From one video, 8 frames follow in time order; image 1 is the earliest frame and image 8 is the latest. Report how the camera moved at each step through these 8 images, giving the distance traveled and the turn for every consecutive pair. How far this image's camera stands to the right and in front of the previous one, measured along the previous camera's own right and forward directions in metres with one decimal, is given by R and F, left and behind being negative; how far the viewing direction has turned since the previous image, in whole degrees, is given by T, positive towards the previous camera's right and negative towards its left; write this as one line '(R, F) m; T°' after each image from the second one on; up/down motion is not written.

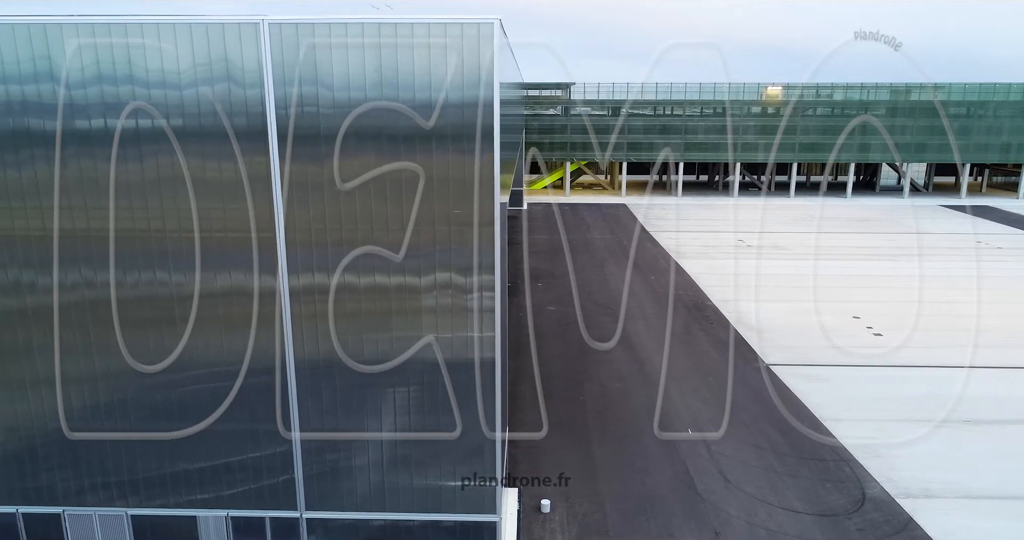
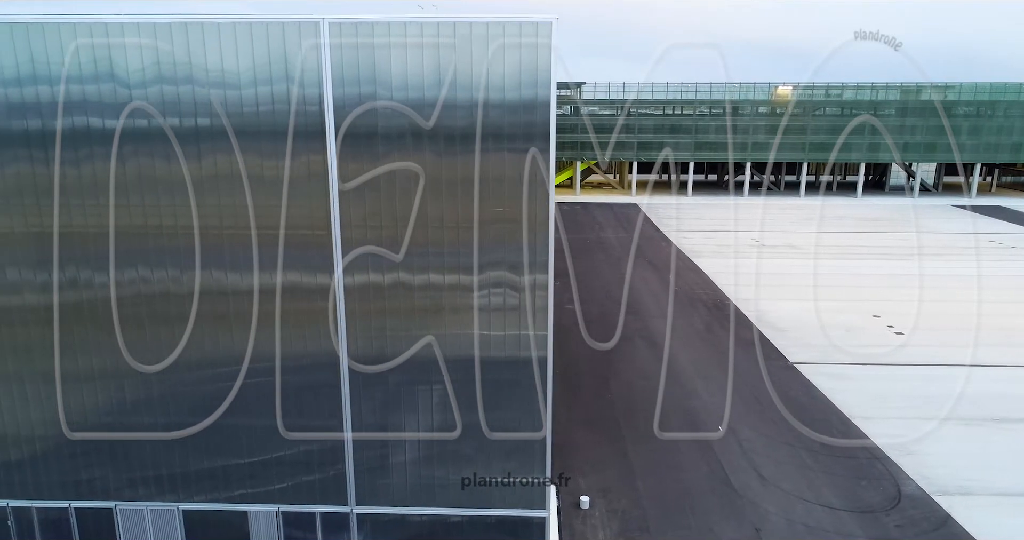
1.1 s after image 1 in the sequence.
(-0.5, 0.0) m; 0°
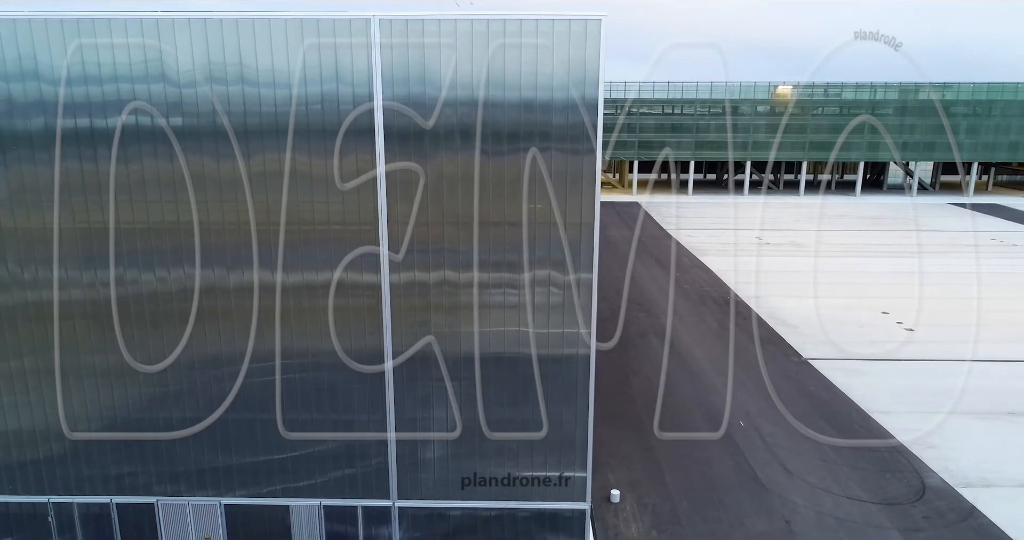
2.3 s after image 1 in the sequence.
(-0.4, 0.0) m; 0°
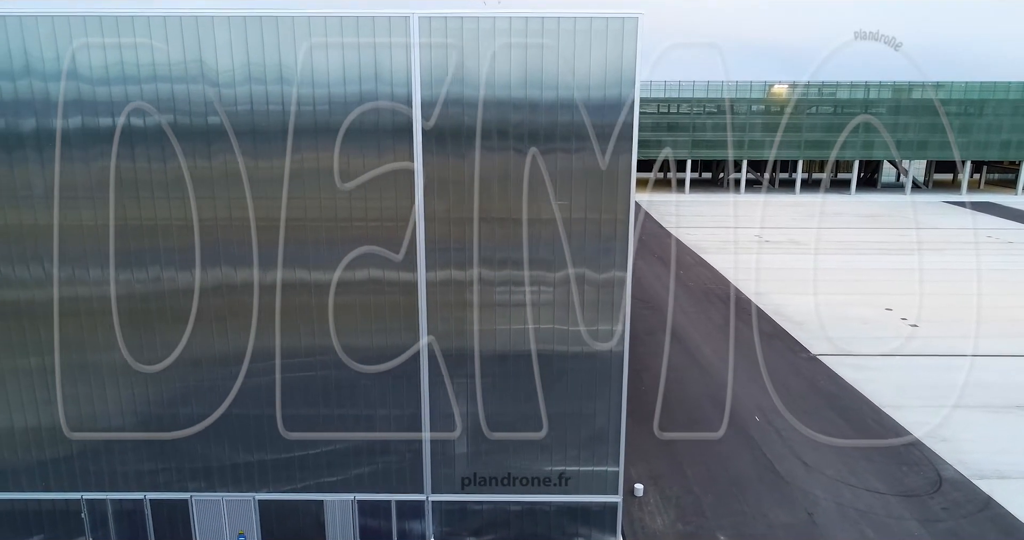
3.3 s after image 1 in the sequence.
(-0.4, -0.1) m; +1°
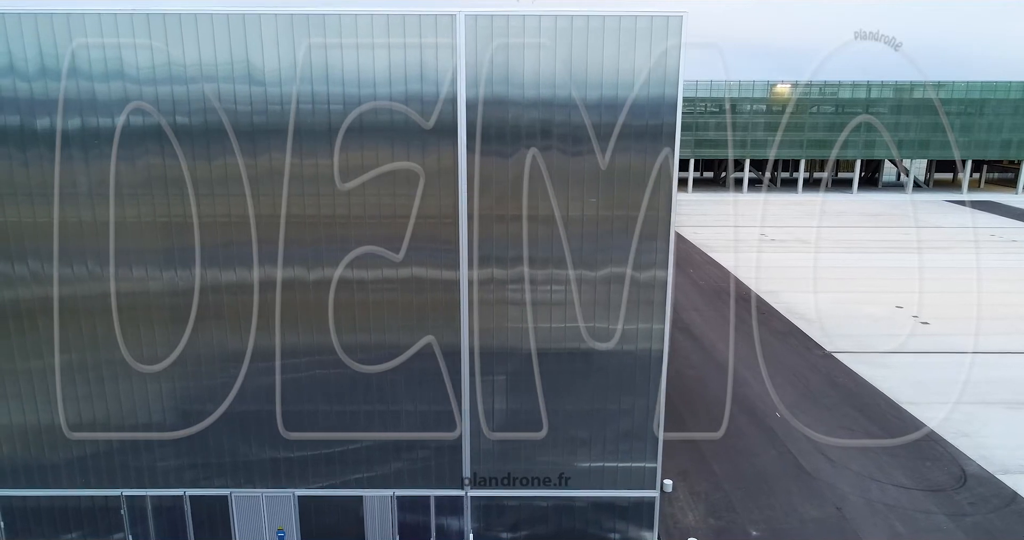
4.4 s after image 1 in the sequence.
(-0.4, 0.0) m; 0°
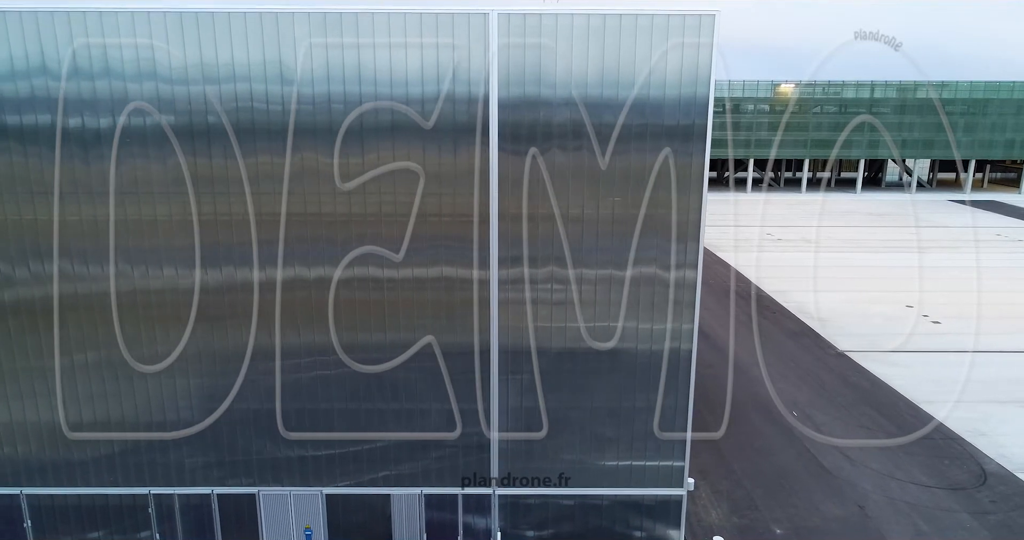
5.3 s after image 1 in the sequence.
(-0.3, 0.0) m; 0°
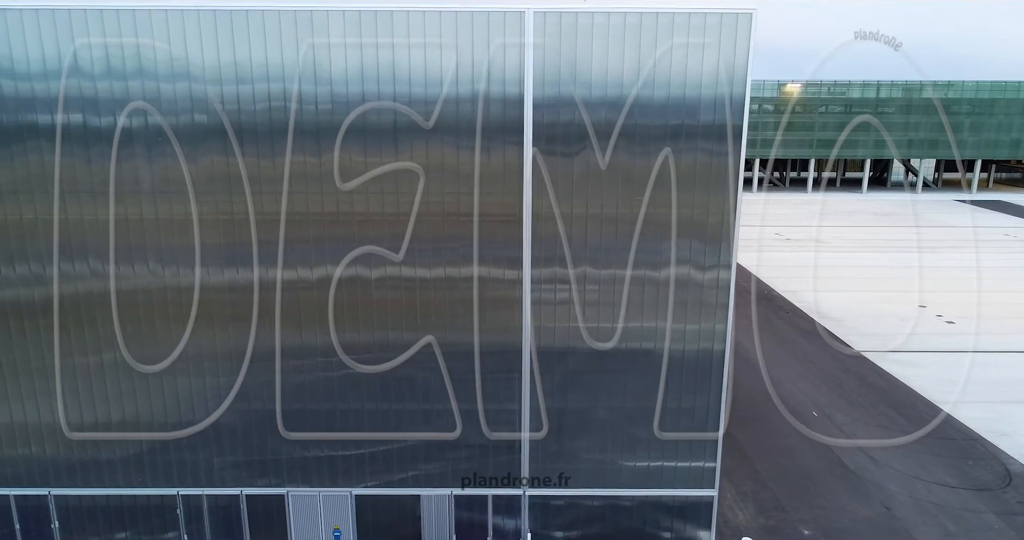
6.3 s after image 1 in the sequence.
(-0.3, 0.0) m; 0°
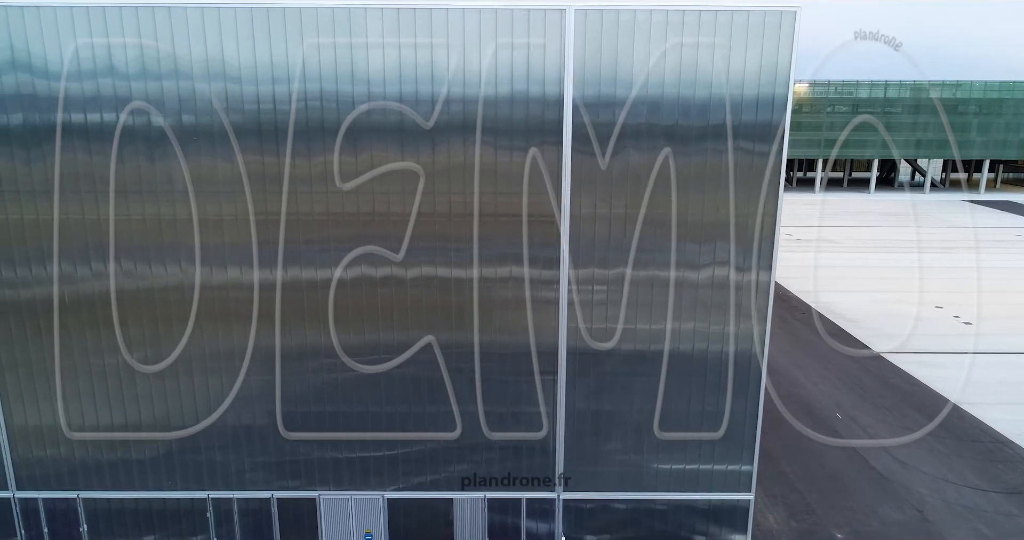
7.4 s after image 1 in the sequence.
(-0.3, +0.1) m; 0°
